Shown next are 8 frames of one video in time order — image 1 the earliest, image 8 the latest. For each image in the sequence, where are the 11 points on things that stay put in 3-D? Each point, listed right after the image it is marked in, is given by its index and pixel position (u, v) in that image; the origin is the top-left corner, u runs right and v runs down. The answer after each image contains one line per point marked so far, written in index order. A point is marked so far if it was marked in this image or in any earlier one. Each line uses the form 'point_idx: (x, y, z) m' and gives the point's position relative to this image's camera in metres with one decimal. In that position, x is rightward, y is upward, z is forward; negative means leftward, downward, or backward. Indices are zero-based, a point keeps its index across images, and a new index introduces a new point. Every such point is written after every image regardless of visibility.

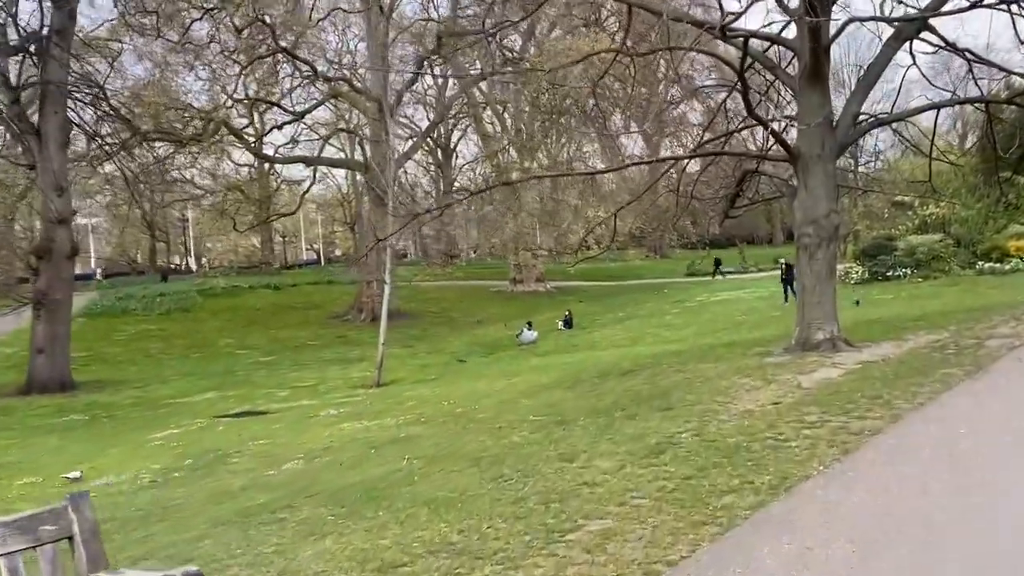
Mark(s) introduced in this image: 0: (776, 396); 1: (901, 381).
0: (+2.6, -1.1, +8.6) m
1: (+3.8, -0.9, +8.7) m
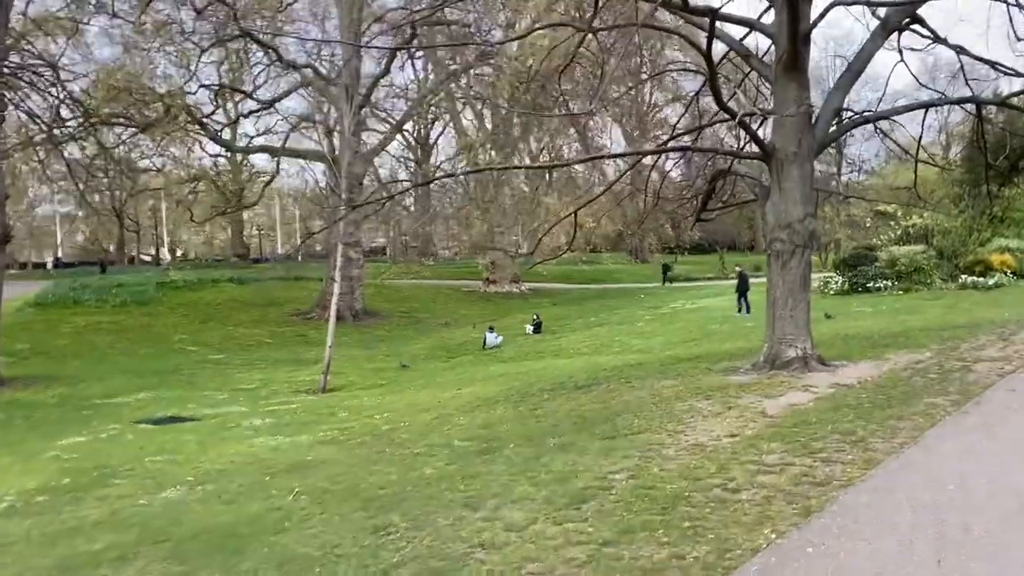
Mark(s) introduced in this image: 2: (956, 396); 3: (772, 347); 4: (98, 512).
0: (+1.9, -1.2, +7.5) m
1: (+3.1, -1.1, +7.5) m
2: (+4.0, -1.0, +8.0) m
3: (+3.3, -0.7, +11.0) m
4: (-3.3, -1.8, +7.1) m
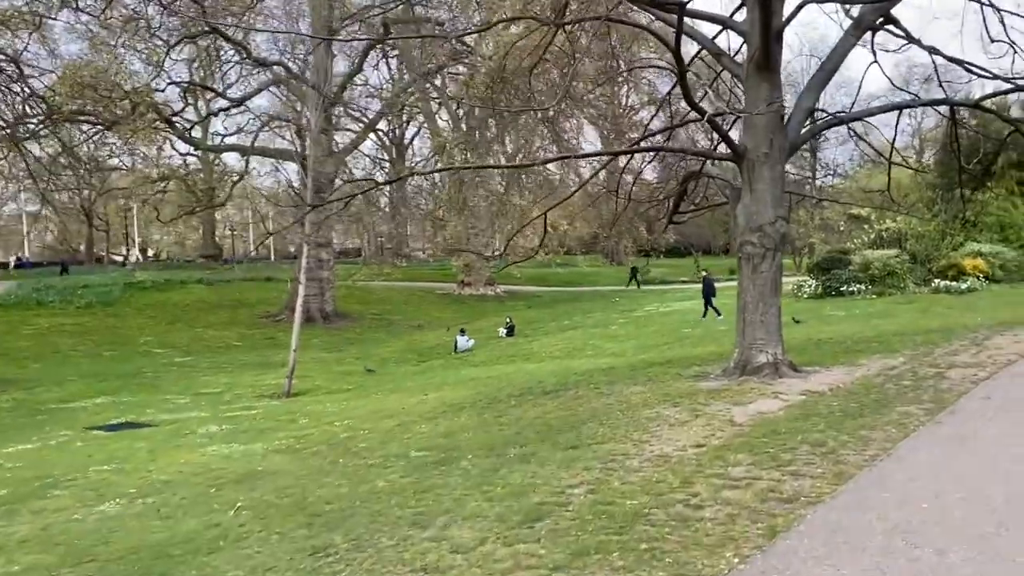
0: (+1.6, -1.2, +7.2) m
1: (+2.8, -1.1, +7.3) m
2: (+3.7, -1.0, +7.7) m
3: (+2.8, -0.8, +10.7) m
4: (-3.7, -1.8, +6.6) m
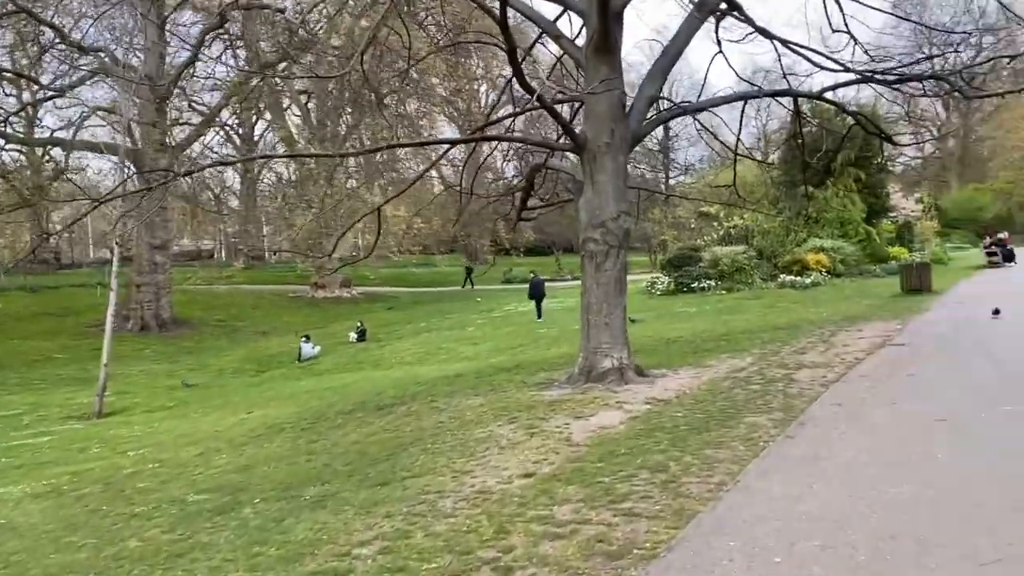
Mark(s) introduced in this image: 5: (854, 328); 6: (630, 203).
0: (+0.1, -1.2, +6.2) m
1: (+1.4, -1.1, +6.5) m
2: (+2.2, -1.0, +7.1) m
3: (+0.9, -0.8, +9.9) m
4: (-4.9, -1.9, +4.9) m
5: (+5.3, -0.6, +13.7) m
6: (+1.3, +1.0, +10.0) m
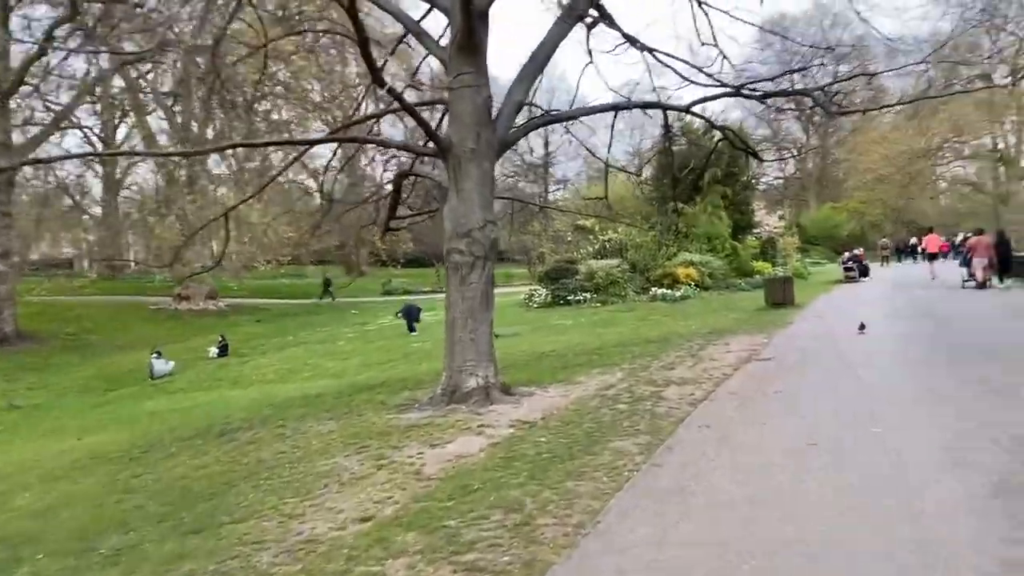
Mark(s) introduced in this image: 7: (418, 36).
0: (-0.9, -1.3, +5.5) m
1: (+0.3, -1.2, +5.9) m
2: (+1.0, -1.1, +6.7) m
3: (-0.7, -0.9, +9.3) m
4: (-5.7, -2.0, +3.5) m
5: (+3.3, -0.8, +13.7) m
6: (-0.2, +0.8, +9.4) m
7: (-1.1, +2.9, +10.0) m
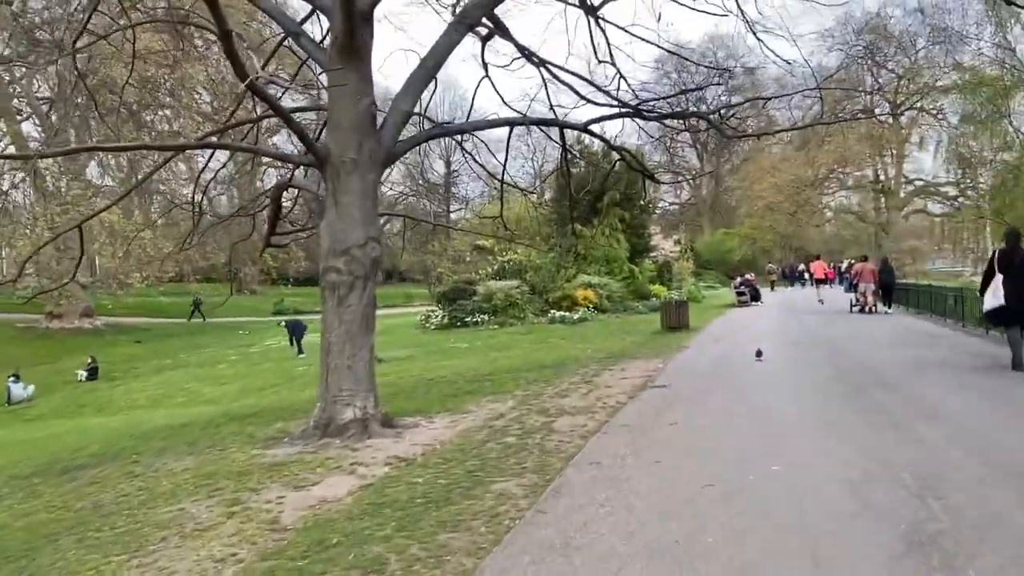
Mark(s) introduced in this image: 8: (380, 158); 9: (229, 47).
0: (-1.6, -1.5, +4.7) m
1: (-0.5, -1.4, +5.3) m
2: (+0.1, -1.3, +6.1) m
3: (-1.8, -1.2, +8.5) m
4: (-6.2, -2.0, +2.2) m
5: (+1.6, -1.2, +13.3) m
6: (-1.3, +0.6, +8.8) m
7: (-2.3, +2.7, +9.3) m
8: (-1.3, +1.3, +8.9) m
9: (-2.3, +2.0, +7.2) m
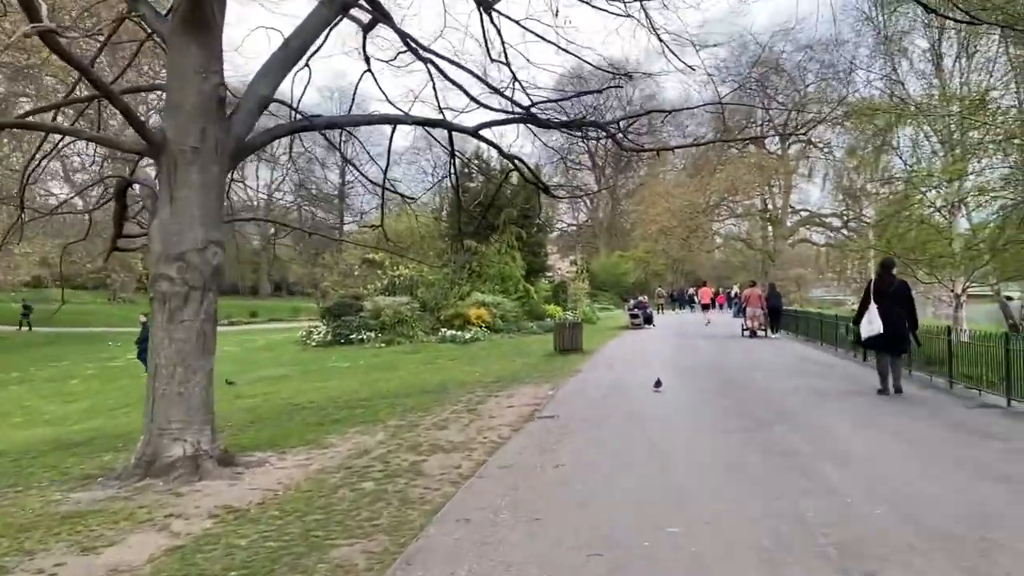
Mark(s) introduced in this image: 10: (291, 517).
0: (-2.3, -1.5, +3.4) m
1: (-1.3, -1.4, +4.1) m
2: (-0.7, -1.4, +4.9) m
3: (-3.0, -1.3, +7.1) m
4: (-6.6, -1.9, +0.3) m
5: (-0.1, -1.5, +12.3) m
6: (-2.4, +0.5, +7.5) m
7: (-3.4, +2.6, +7.9) m
8: (-2.4, +1.2, +7.6) m
9: (-3.2, +1.9, +5.8) m
10: (-1.4, -1.5, +5.6) m
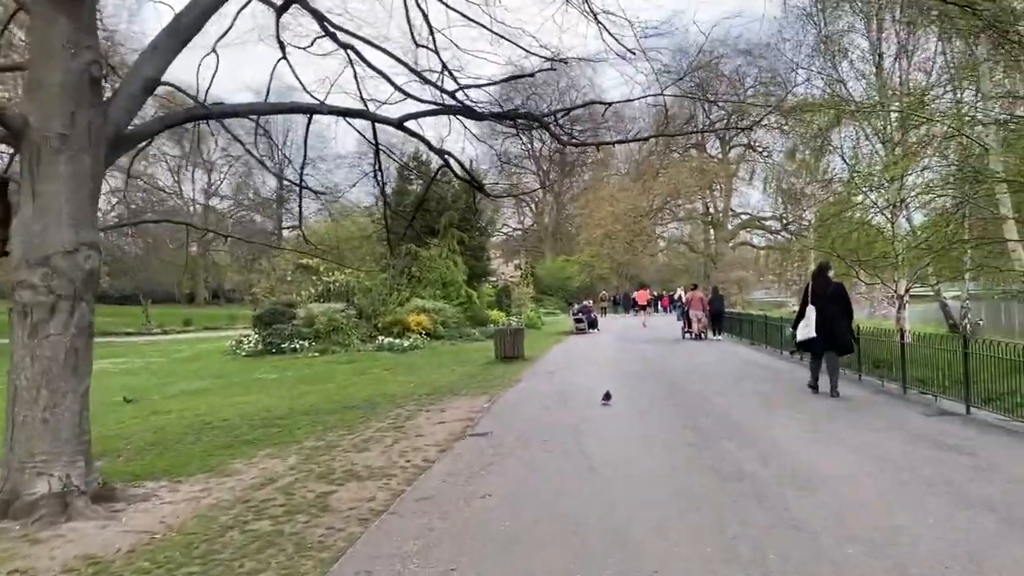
0: (-2.6, -1.5, +2.4) m
1: (-1.6, -1.5, +3.2) m
2: (-1.1, -1.4, +4.1) m
3: (-3.5, -1.3, +6.1) m
4: (-6.7, -1.9, -0.9) m
5: (-1.0, -1.5, +11.4) m
6: (-3.0, +0.4, +6.5) m
7: (-4.0, +2.5, +6.9) m
8: (-3.0, +1.1, +6.6) m
9: (-3.7, +1.9, +4.8) m
10: (-1.9, -1.5, +4.7) m
